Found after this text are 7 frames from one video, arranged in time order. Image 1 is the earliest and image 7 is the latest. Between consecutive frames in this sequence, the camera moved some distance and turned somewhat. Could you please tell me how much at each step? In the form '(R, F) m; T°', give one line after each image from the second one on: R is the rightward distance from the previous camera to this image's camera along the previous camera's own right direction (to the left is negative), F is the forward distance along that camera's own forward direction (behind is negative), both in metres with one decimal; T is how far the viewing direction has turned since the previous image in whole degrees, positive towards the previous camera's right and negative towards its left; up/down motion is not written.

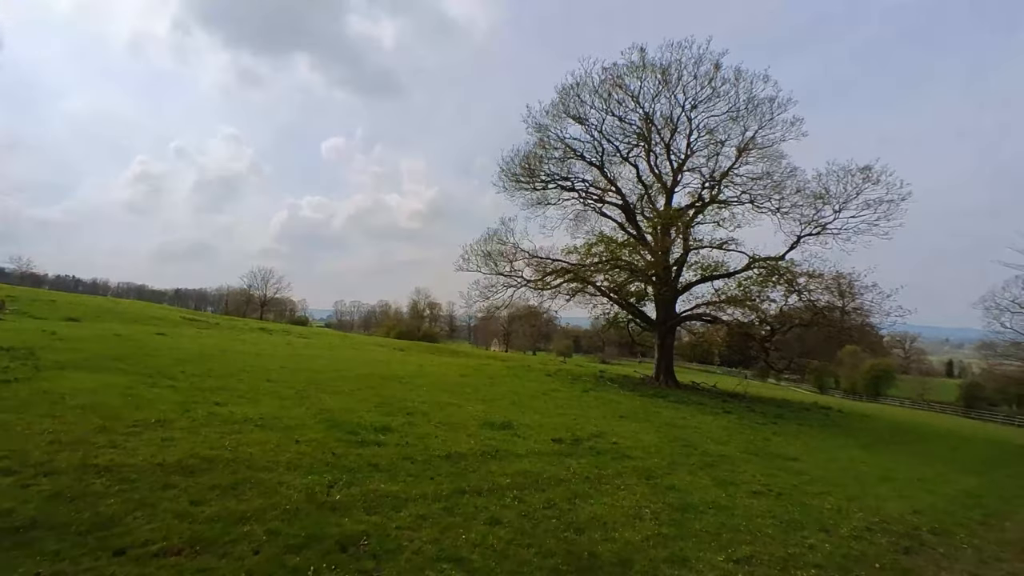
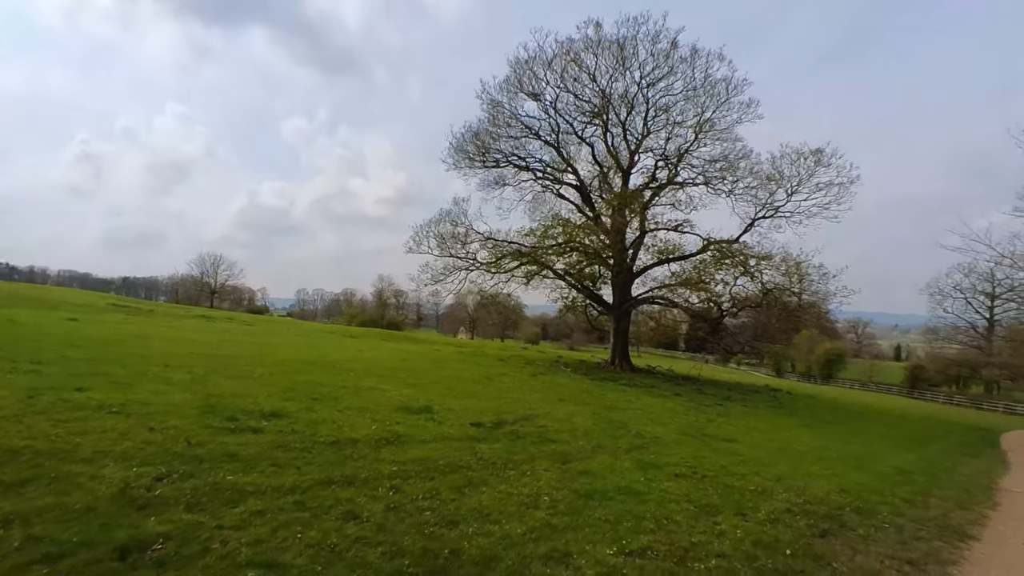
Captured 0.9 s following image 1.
(+1.6, +1.2) m; +3°
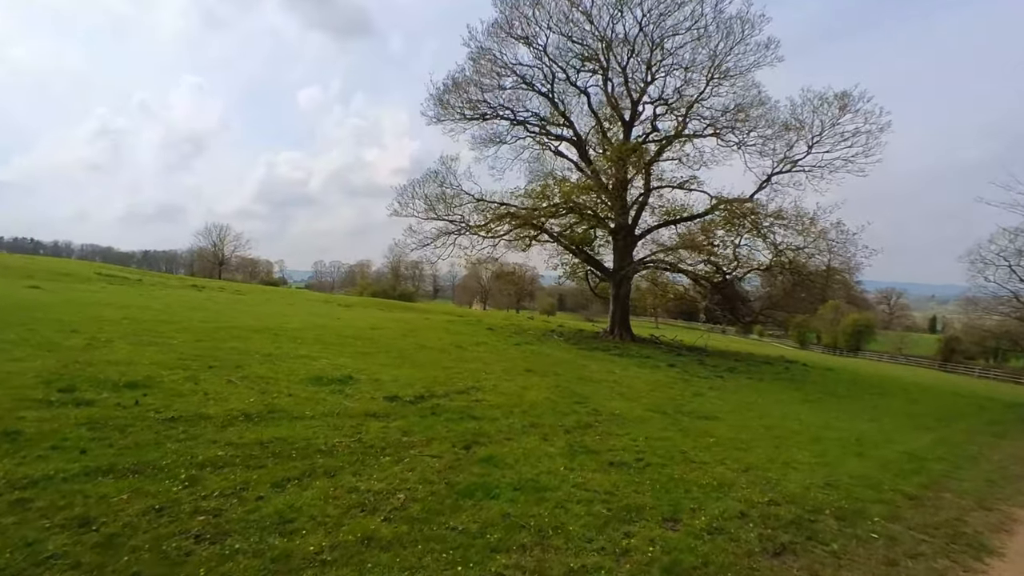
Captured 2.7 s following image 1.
(+2.4, +2.4) m; -3°
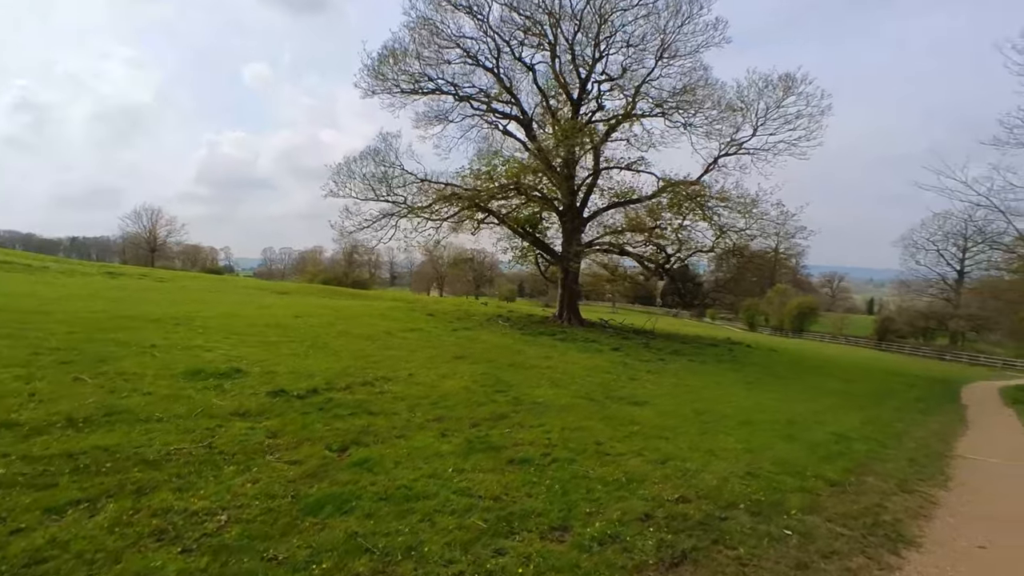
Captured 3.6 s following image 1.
(+1.2, +1.1) m; +4°
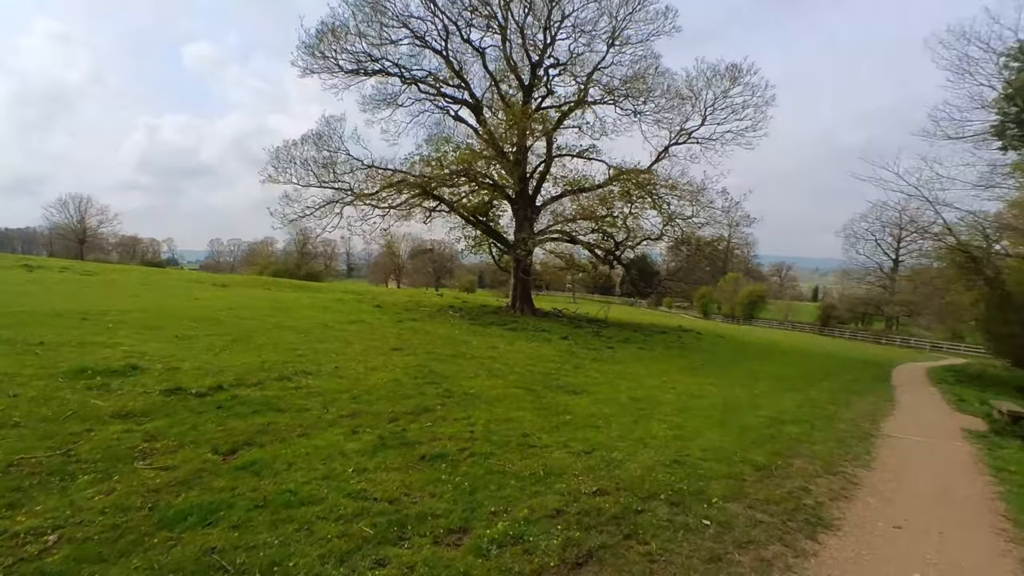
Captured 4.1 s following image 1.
(+0.8, +0.5) m; +4°
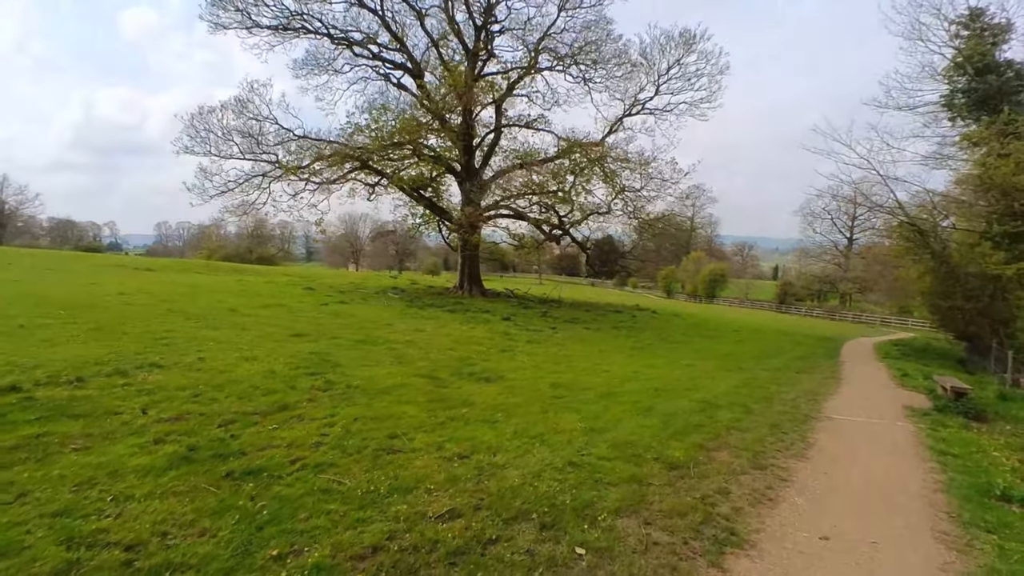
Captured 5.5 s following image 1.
(+1.6, +1.6) m; +3°
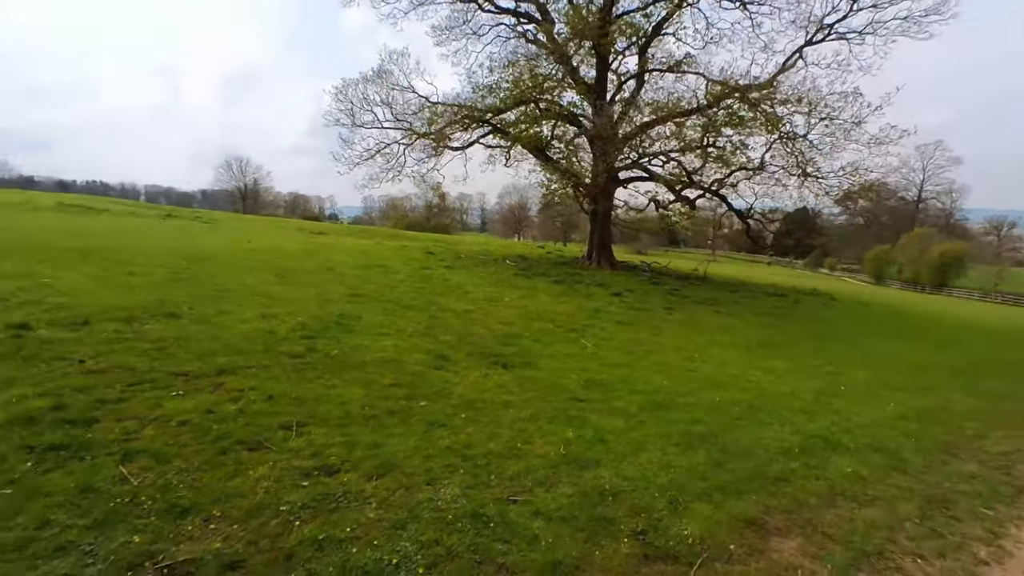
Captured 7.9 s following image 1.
(+2.5, +2.9) m; -20°
